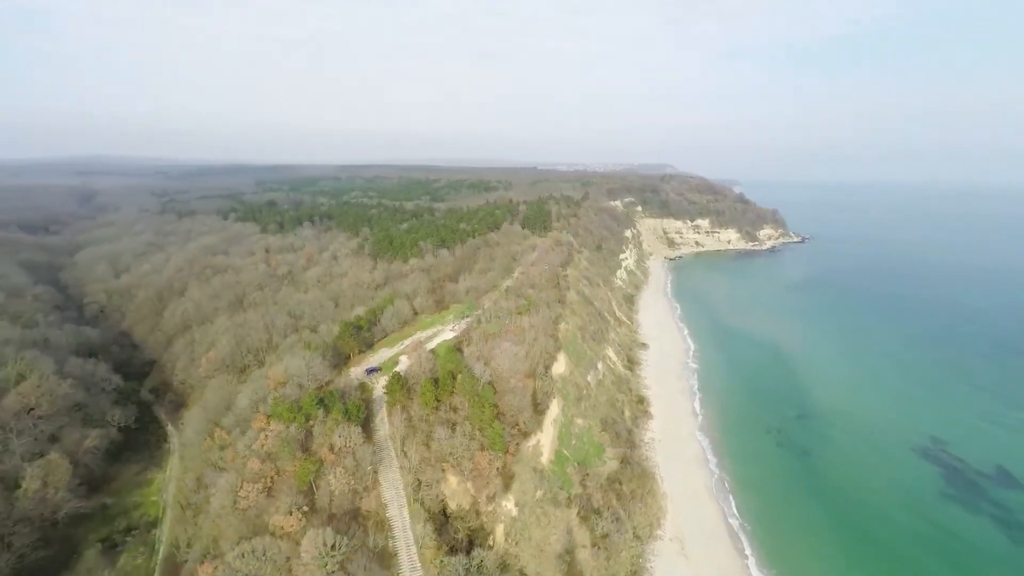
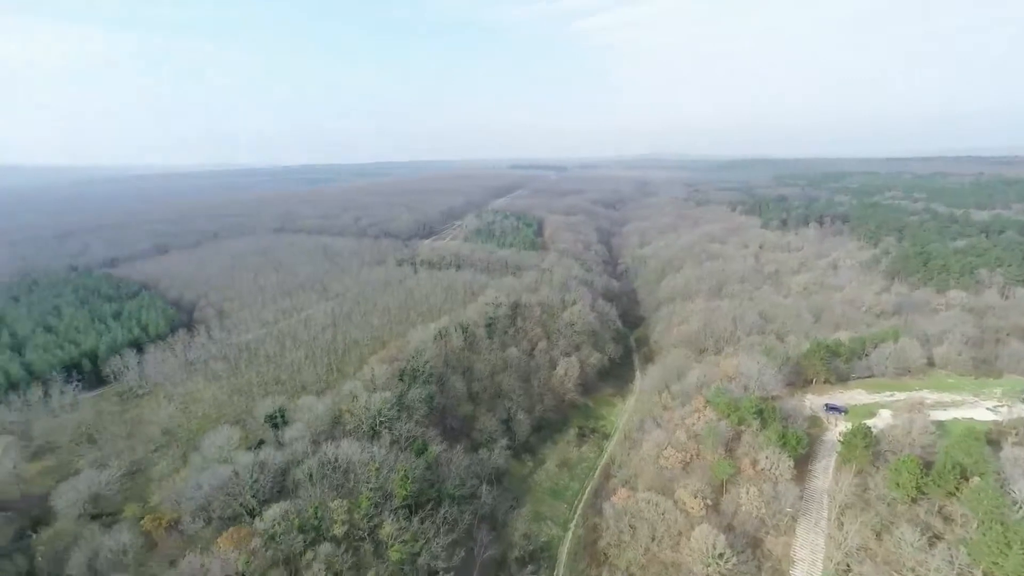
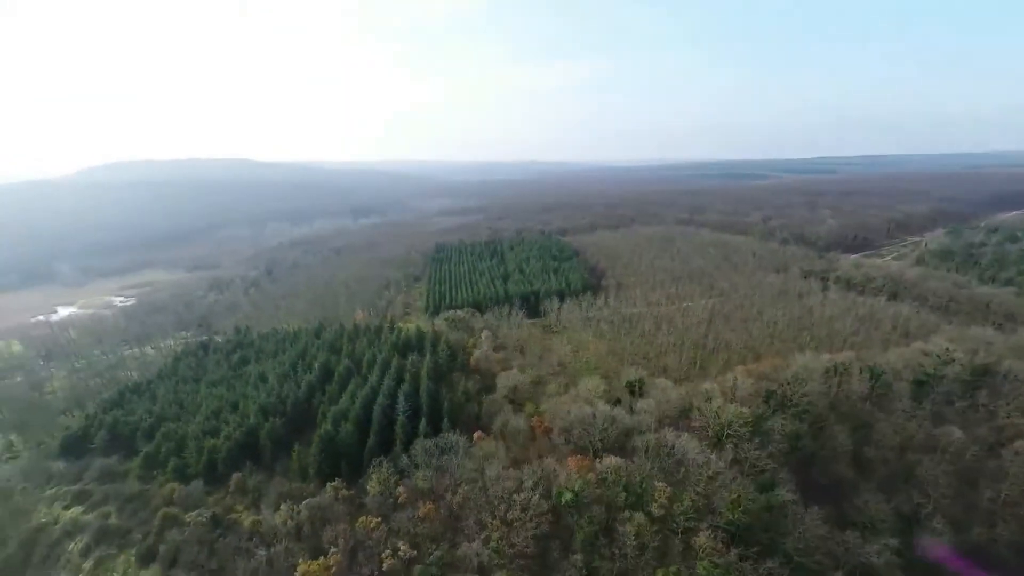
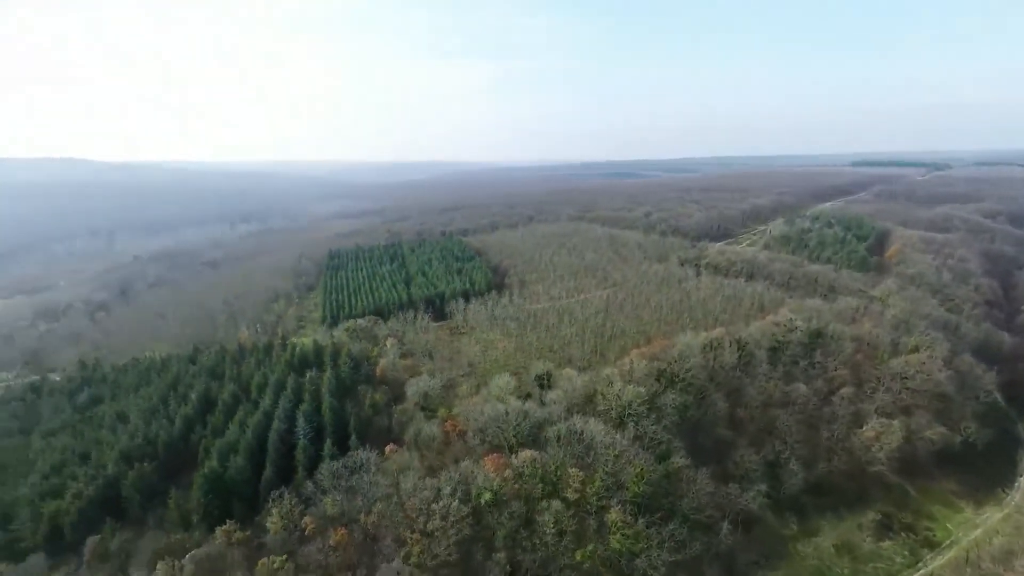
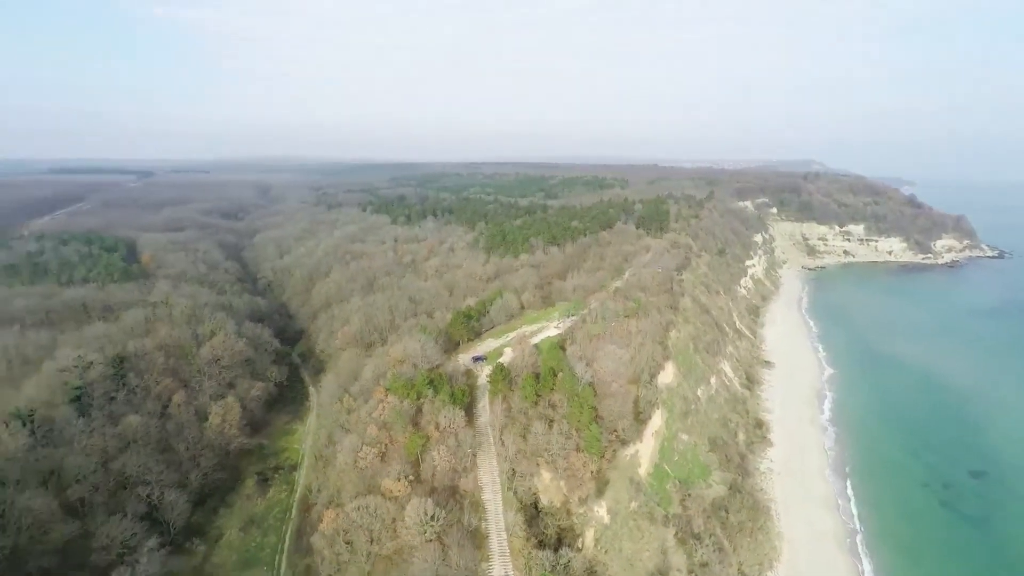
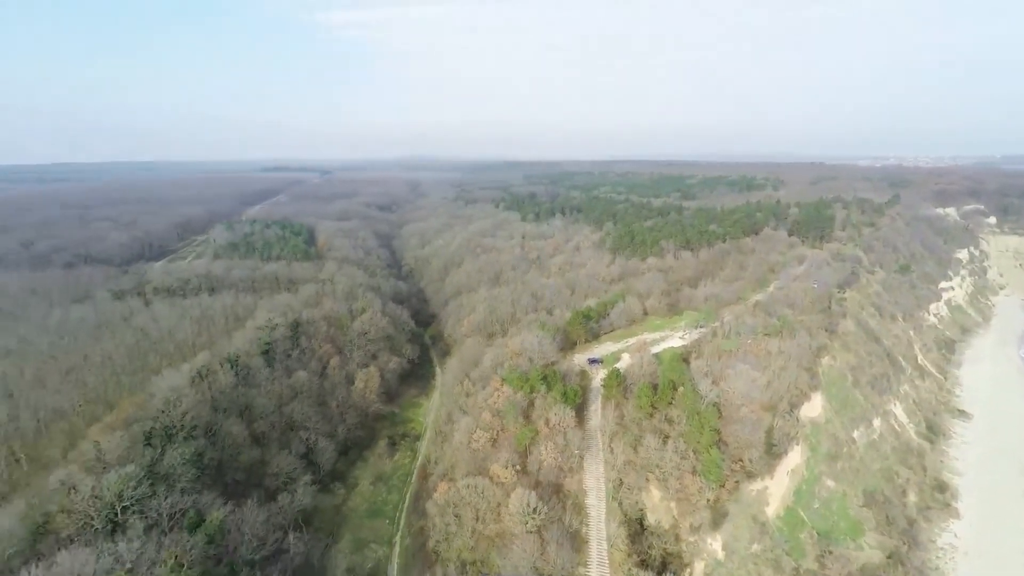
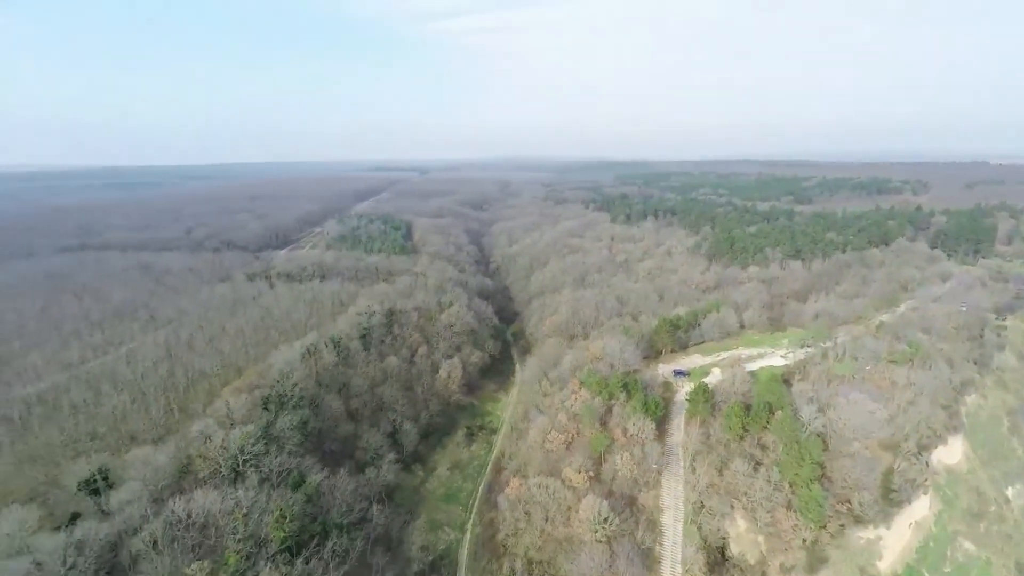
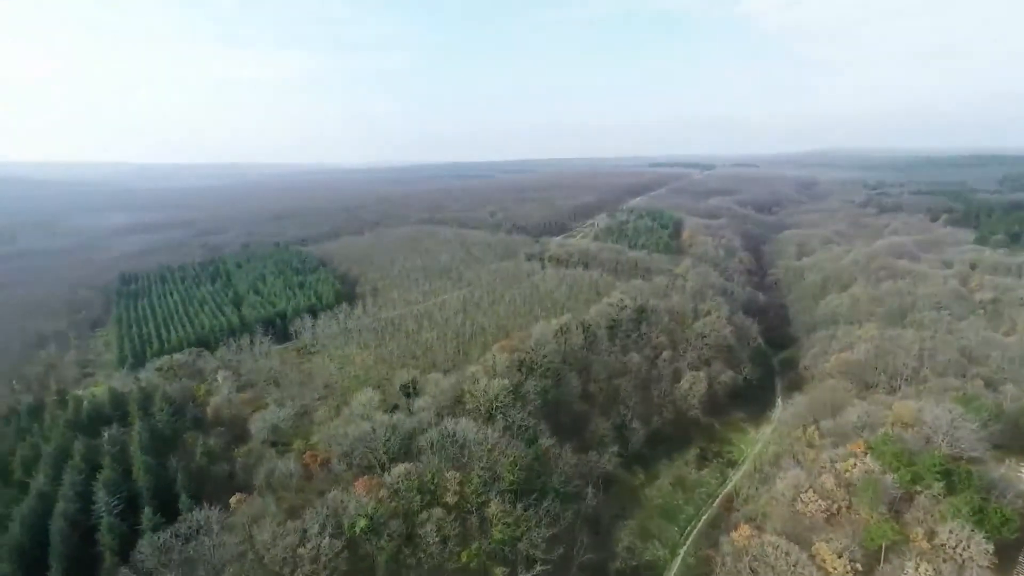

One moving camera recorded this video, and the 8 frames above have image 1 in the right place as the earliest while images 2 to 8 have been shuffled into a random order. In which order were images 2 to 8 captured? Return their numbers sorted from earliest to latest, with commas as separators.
5, 6, 7, 2, 8, 4, 3
